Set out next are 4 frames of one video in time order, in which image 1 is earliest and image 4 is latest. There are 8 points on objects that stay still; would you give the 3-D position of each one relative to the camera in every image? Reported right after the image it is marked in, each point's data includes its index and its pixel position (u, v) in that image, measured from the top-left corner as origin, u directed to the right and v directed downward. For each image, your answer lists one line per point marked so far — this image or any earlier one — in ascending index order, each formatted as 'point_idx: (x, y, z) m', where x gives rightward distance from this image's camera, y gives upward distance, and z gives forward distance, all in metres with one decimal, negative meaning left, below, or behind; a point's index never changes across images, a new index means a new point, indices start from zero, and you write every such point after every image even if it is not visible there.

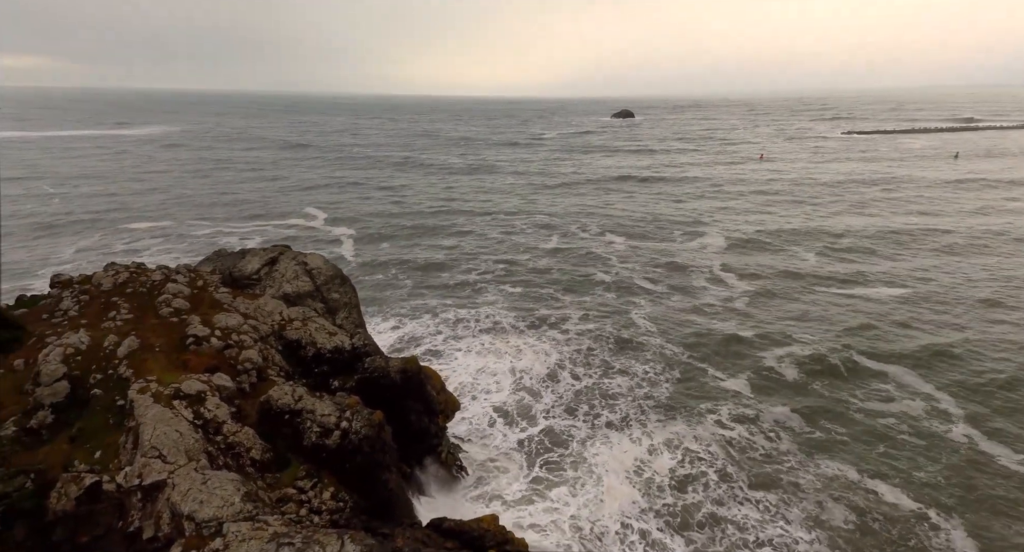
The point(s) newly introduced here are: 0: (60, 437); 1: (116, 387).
0: (-11.9, -4.2, +16.1) m
1: (-11.1, -3.1, +17.1) m
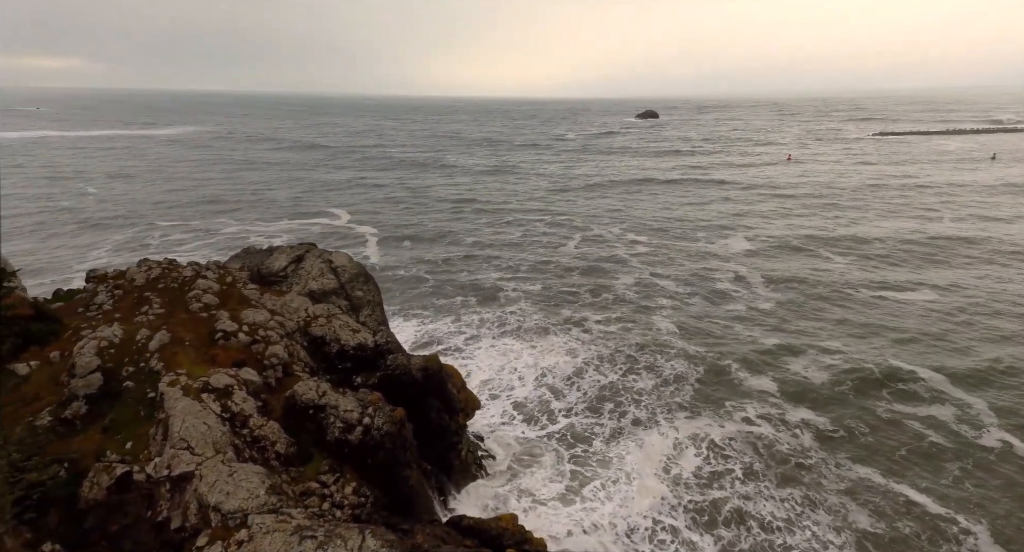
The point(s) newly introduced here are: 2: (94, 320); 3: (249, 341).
0: (-11.3, -4.1, +16.6) m
1: (-10.5, -3.0, +17.6) m
2: (-13.4, -1.4, +19.7) m
3: (-8.2, -2.0, +19.2) m
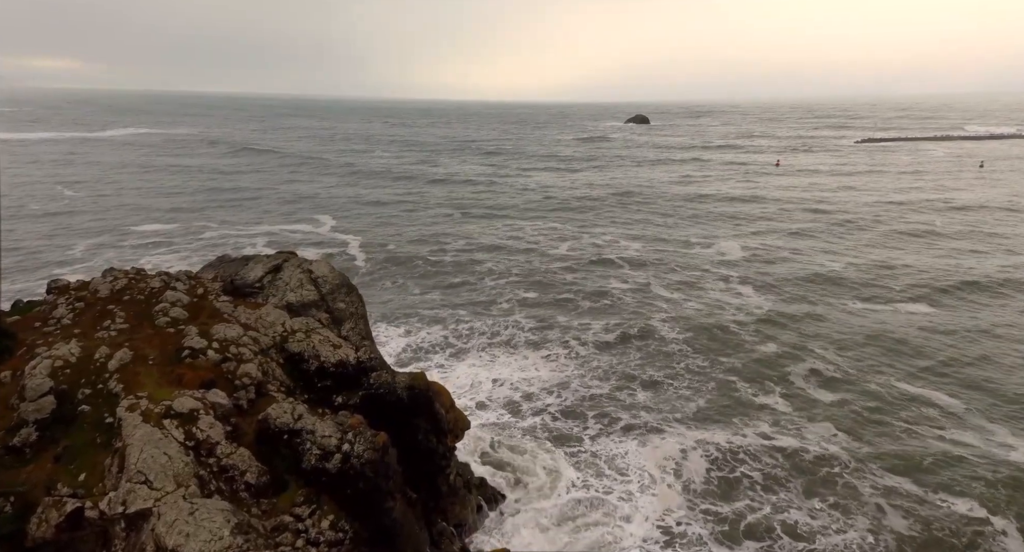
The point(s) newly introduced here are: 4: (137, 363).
0: (-11.5, -4.4, +15.0) m
1: (-10.7, -3.3, +16.1) m
2: (-13.6, -1.8, +18.1) m
3: (-8.5, -2.4, +17.7) m
4: (-10.5, -2.4, +17.2) m
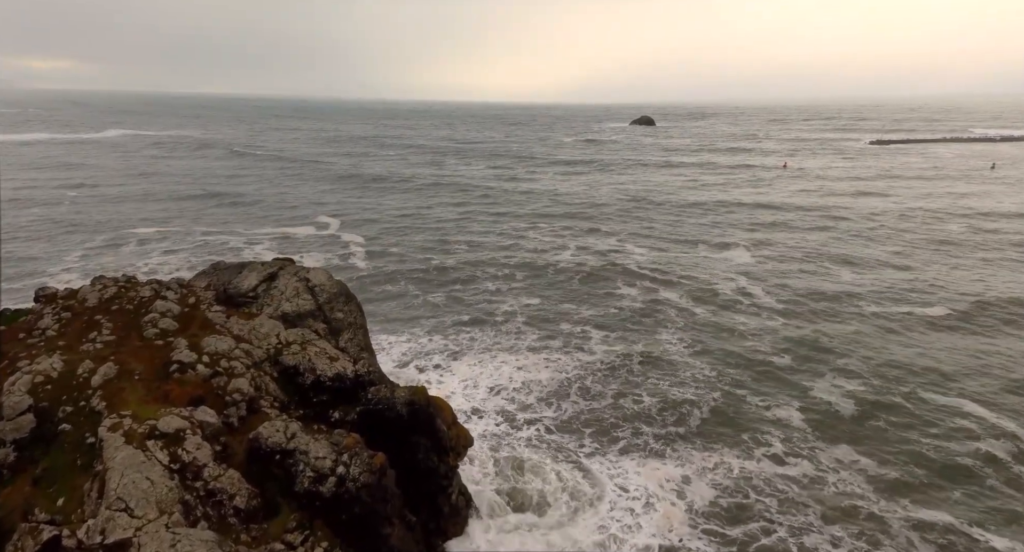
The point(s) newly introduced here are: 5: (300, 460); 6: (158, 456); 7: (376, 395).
0: (-11.4, -4.7, +14.2) m
1: (-10.6, -3.6, +15.2) m
2: (-13.5, -2.0, +17.3) m
3: (-8.3, -2.7, +16.8) m
4: (-10.4, -2.7, +16.3) m
5: (-5.3, -4.7, +15.4) m
6: (-8.3, -4.2, +14.3) m
7: (-4.1, -3.6, +18.5) m
